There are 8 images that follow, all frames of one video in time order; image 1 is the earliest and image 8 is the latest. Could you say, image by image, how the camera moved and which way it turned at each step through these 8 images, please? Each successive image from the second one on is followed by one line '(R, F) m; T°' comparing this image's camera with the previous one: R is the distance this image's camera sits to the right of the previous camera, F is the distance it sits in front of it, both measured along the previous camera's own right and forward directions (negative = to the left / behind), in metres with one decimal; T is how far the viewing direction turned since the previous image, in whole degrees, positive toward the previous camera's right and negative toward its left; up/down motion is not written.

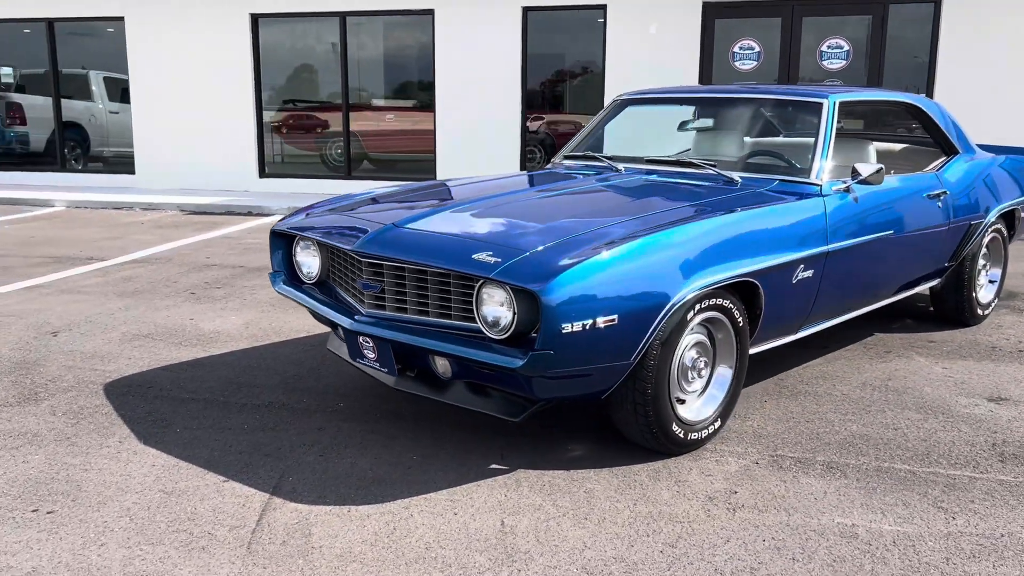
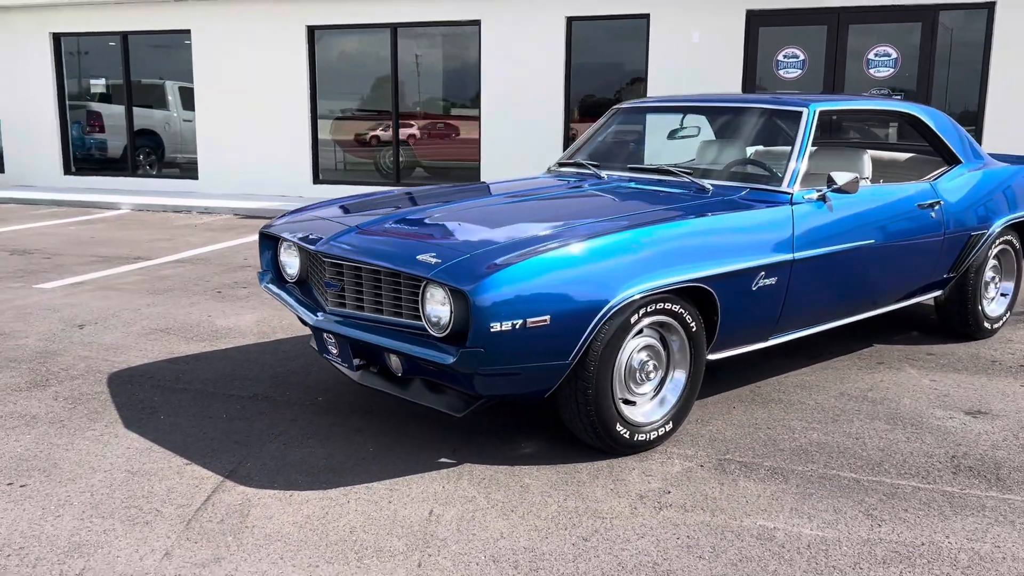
(+0.5, -0.1) m; -5°
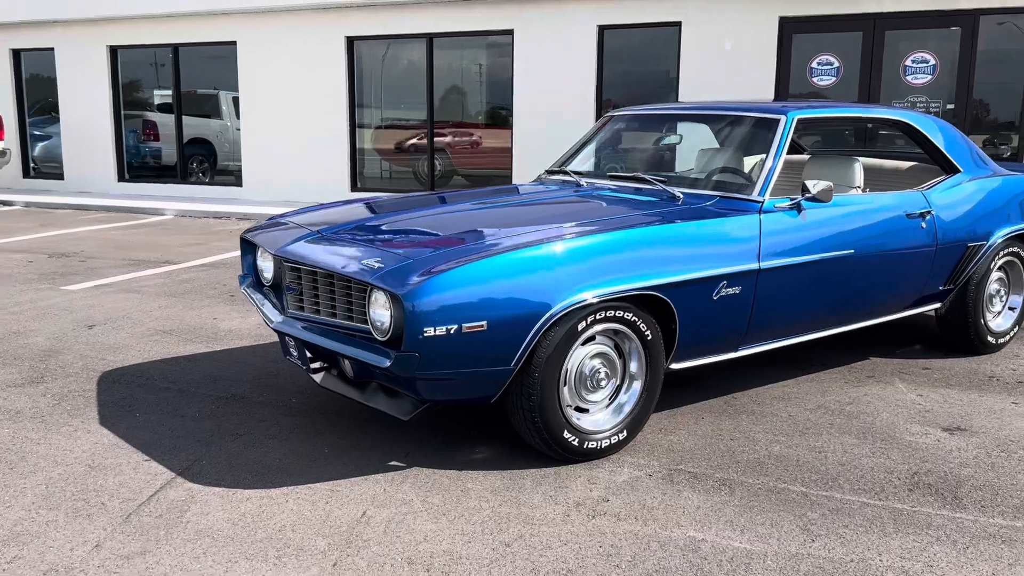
(+0.5, 0.0) m; -4°
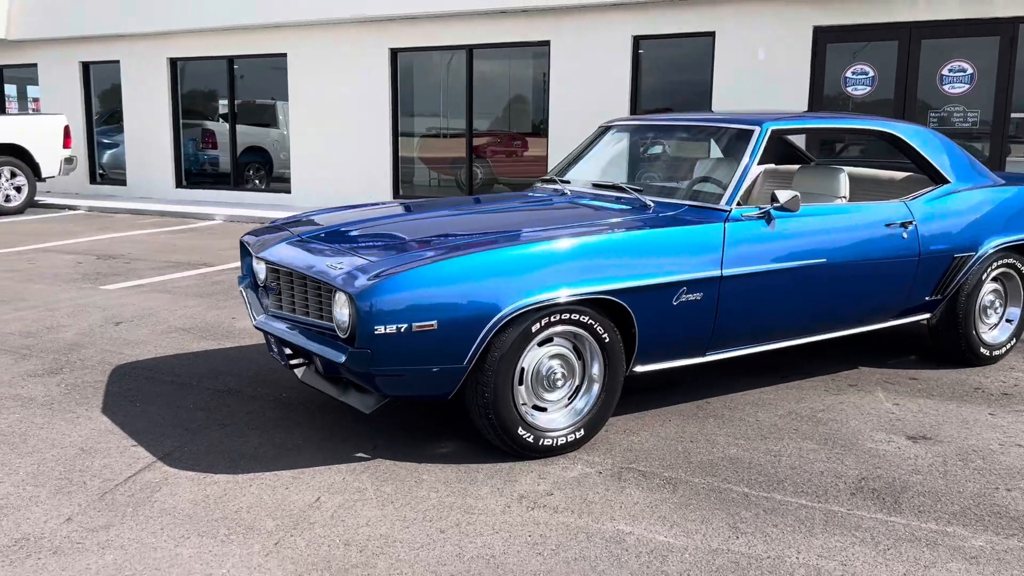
(+0.4, -0.2) m; -4°
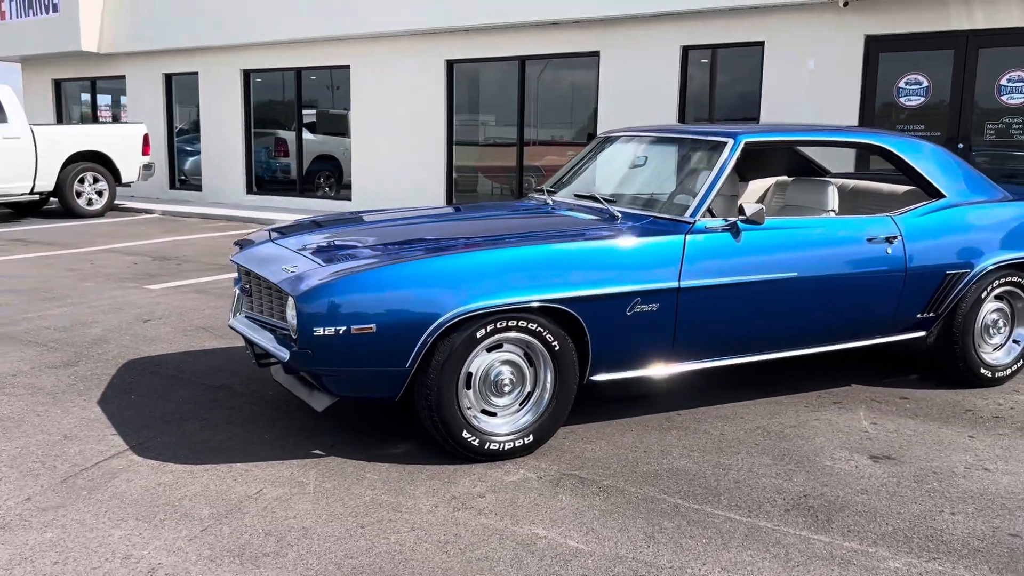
(+0.6, -0.1) m; -6°
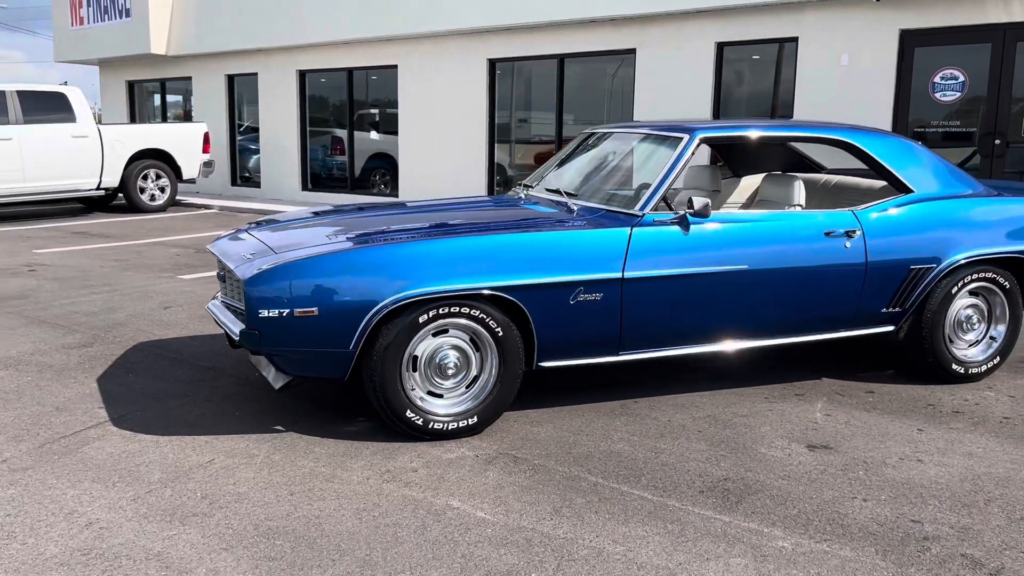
(+0.6, -0.2) m; -5°
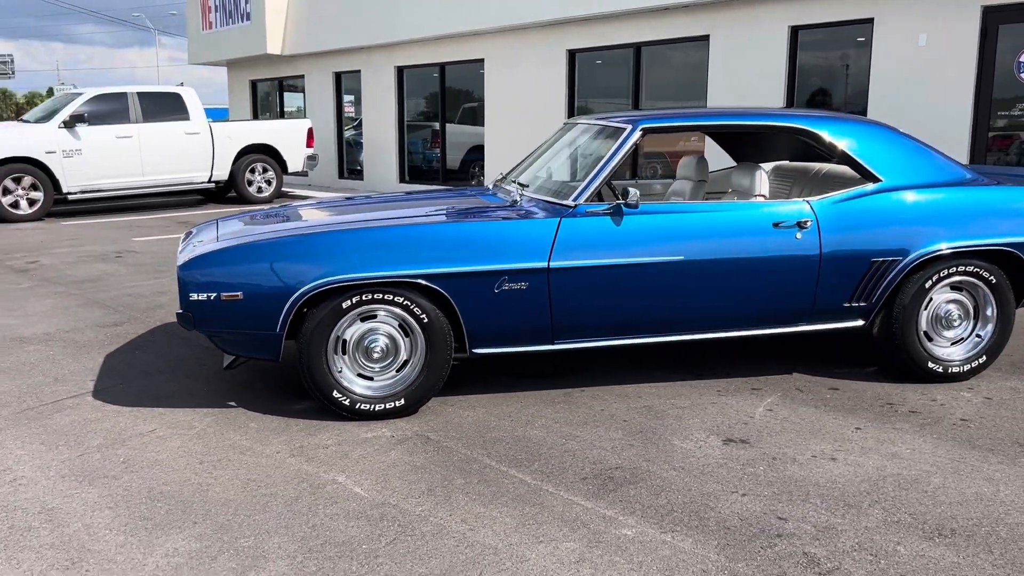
(+1.0, 0.0) m; -9°
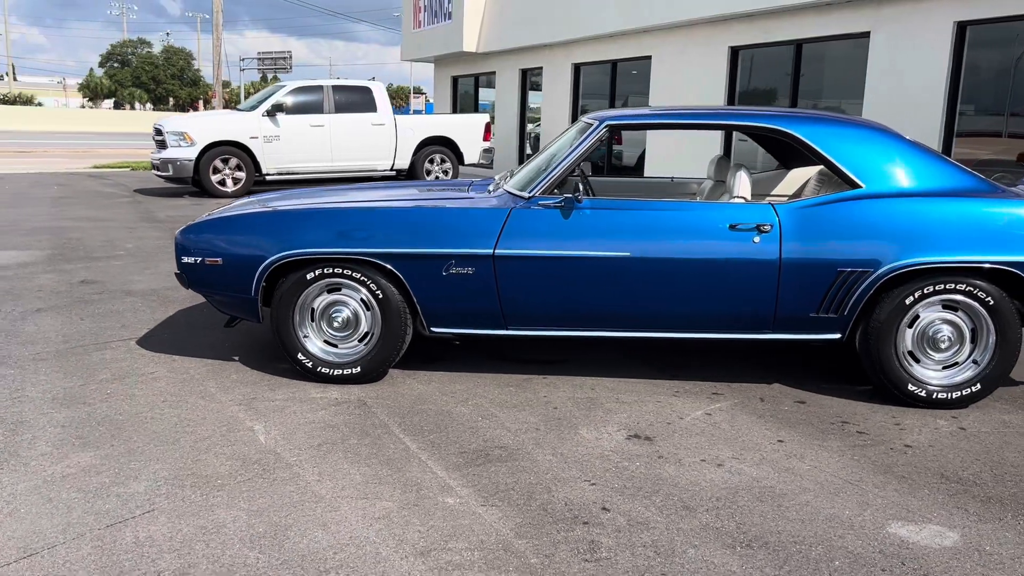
(+1.4, 0.0) m; -15°
